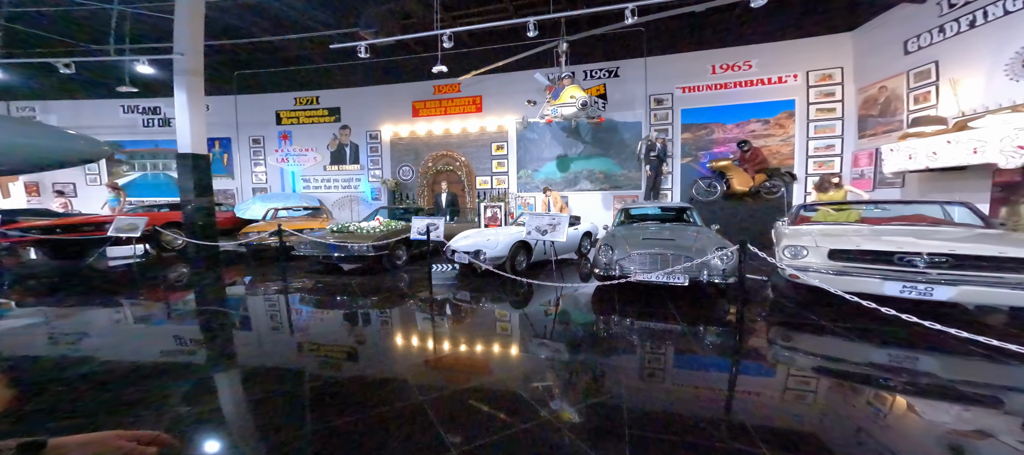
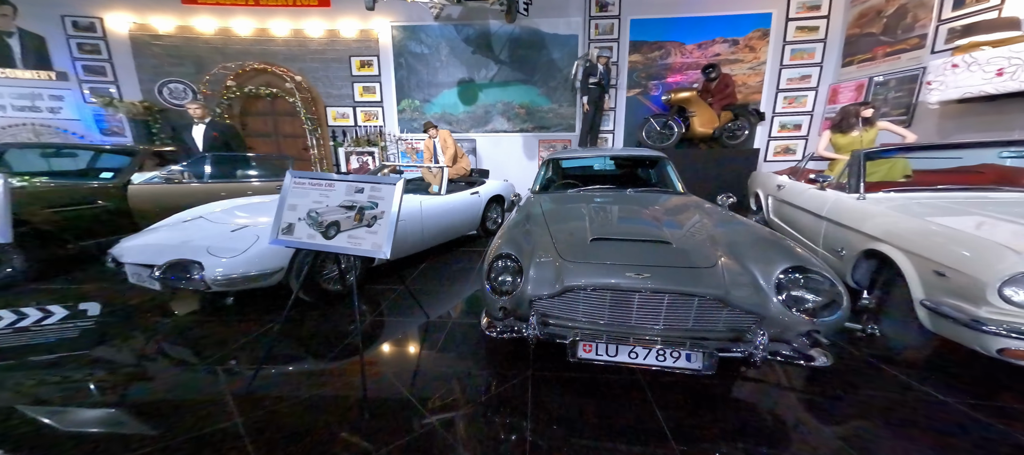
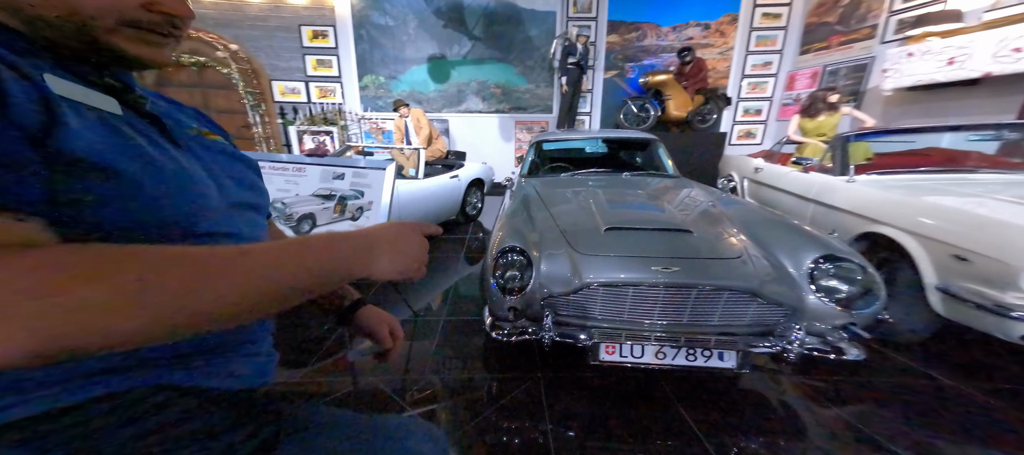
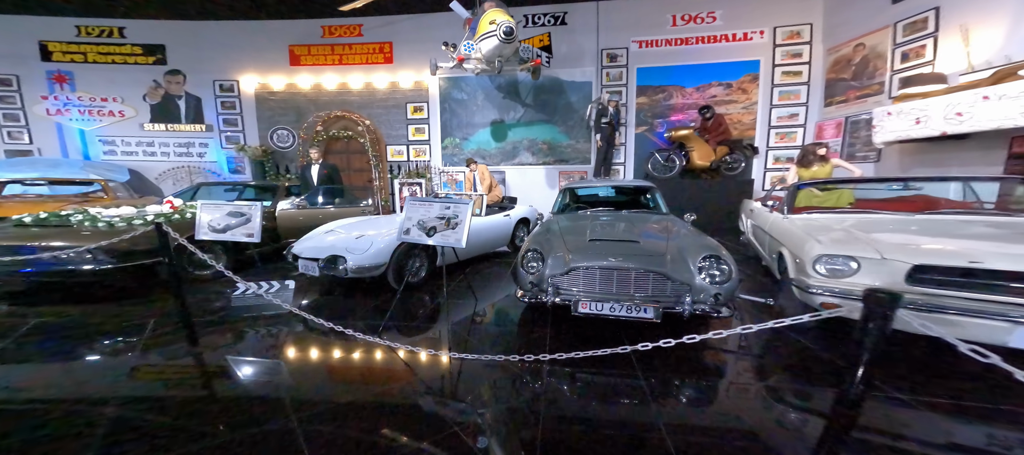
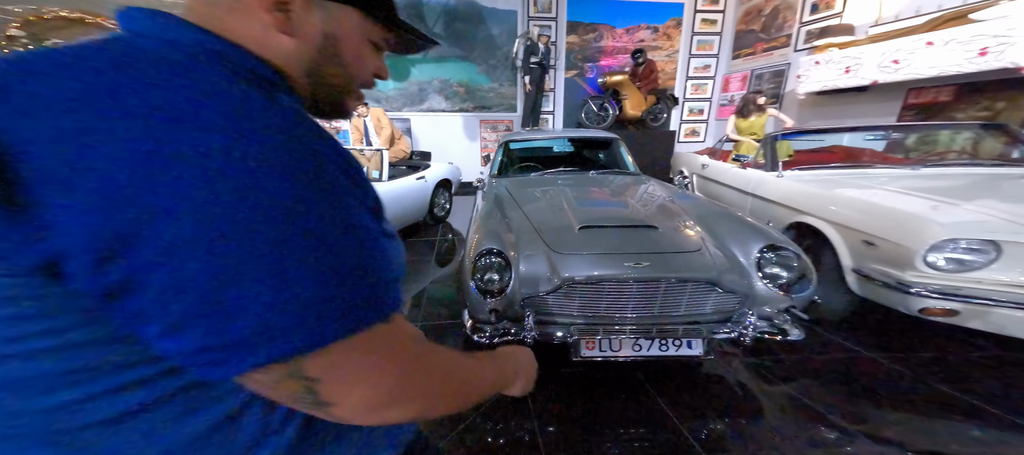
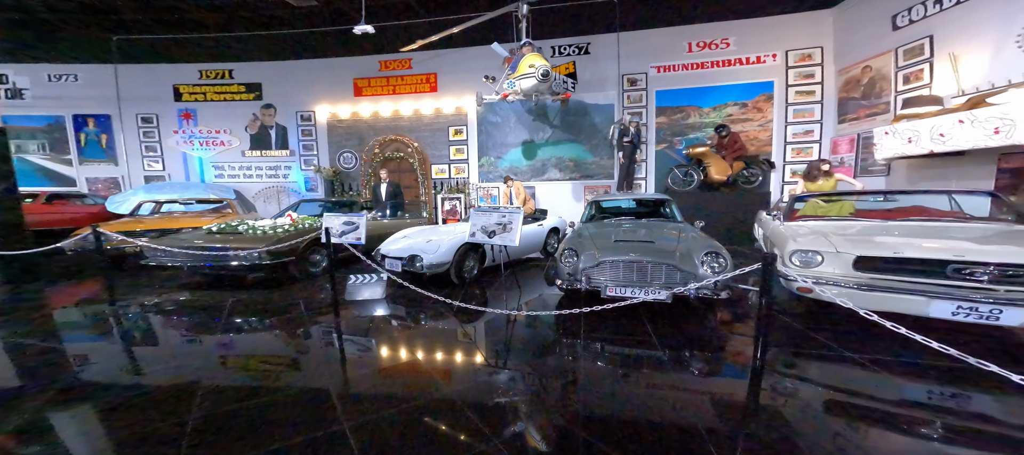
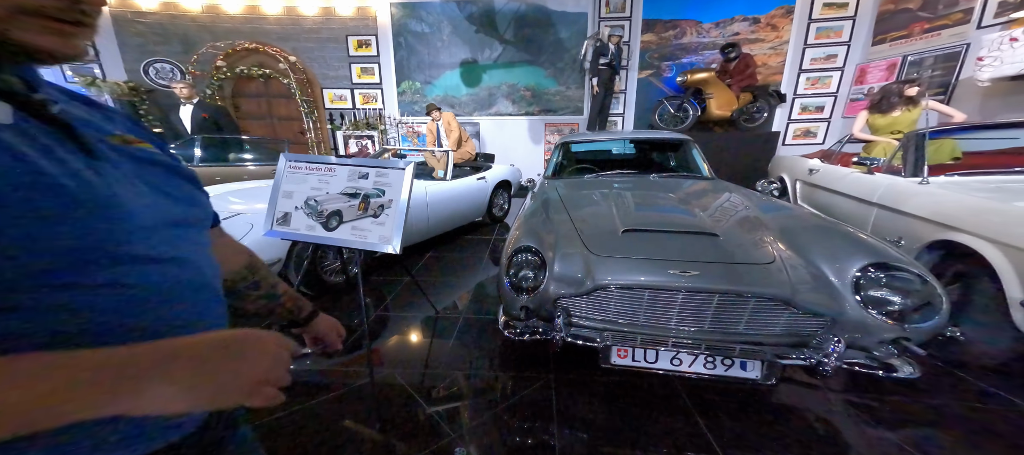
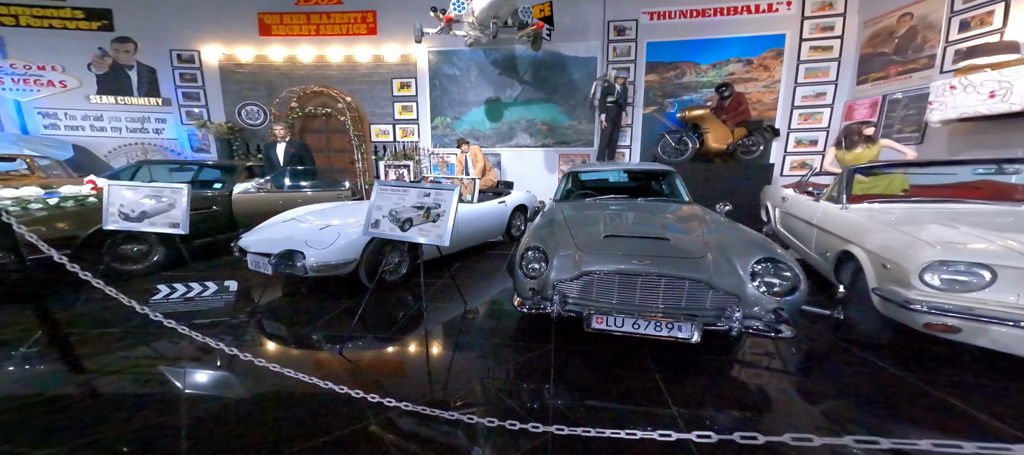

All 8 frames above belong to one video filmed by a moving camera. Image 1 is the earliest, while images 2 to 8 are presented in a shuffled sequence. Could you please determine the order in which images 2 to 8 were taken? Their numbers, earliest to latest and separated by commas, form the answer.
6, 4, 8, 2, 7, 3, 5
